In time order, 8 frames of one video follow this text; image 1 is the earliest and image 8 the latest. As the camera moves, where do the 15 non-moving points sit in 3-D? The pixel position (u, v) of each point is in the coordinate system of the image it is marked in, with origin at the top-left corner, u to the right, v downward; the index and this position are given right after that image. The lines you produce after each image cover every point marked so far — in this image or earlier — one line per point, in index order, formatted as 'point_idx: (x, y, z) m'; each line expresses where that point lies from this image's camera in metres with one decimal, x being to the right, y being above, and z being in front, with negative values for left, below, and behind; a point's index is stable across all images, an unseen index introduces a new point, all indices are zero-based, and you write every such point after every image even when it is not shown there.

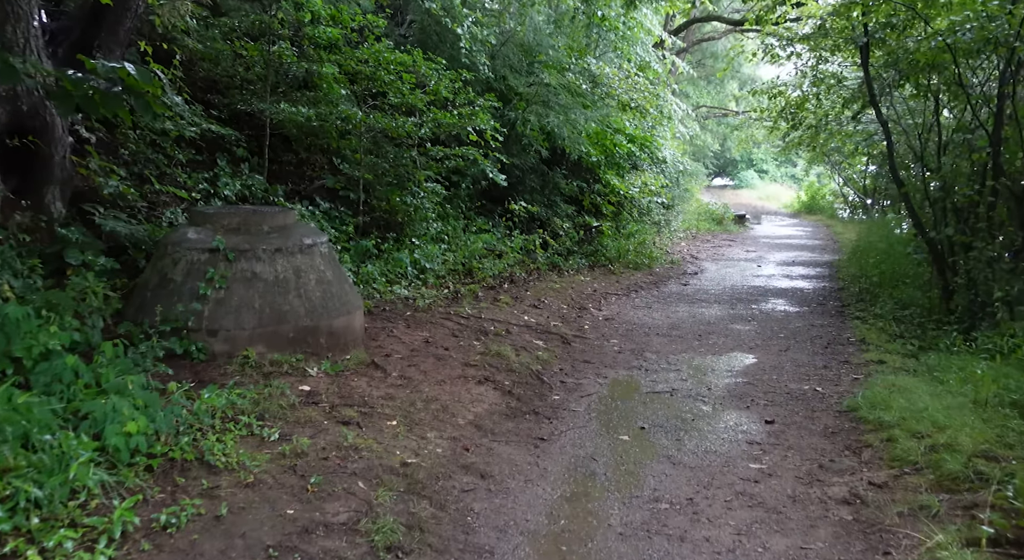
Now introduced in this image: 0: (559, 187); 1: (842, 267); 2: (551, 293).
0: (+0.8, +1.4, +13.3) m
1: (+6.1, +0.2, +15.7) m
2: (+0.4, -0.2, +9.9) m
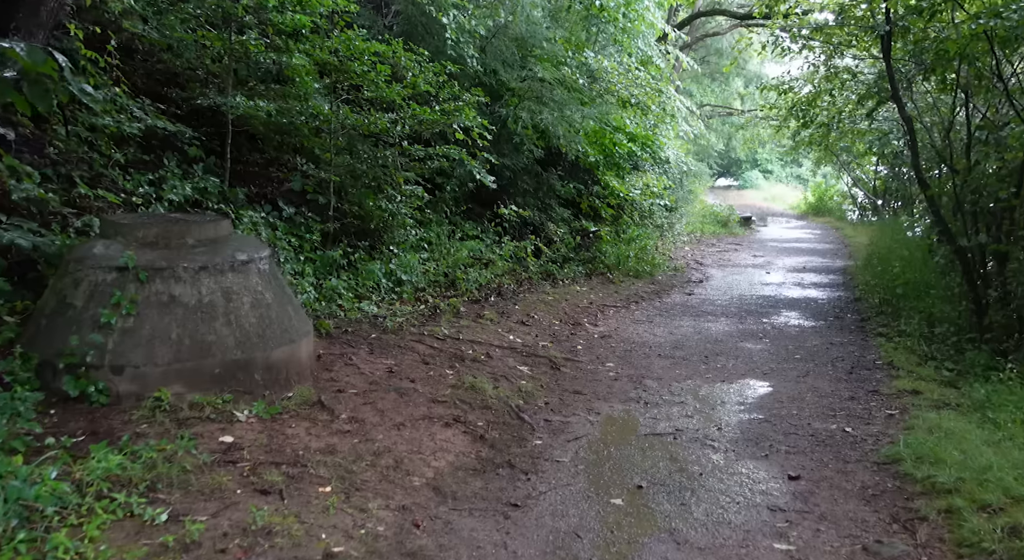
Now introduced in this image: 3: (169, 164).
0: (+0.6, +1.3, +12.4) m
1: (+5.9, +0.1, +14.8) m
2: (+0.3, -0.3, +9.1) m
3: (-2.9, +1.0, +7.2) m
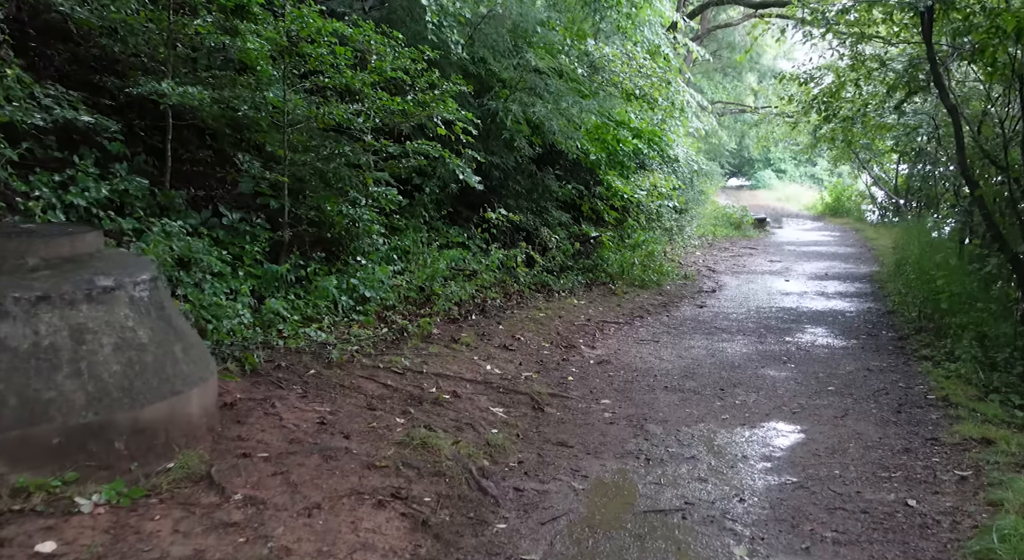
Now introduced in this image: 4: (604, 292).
0: (+0.5, +1.2, +11.3) m
1: (+5.9, 0.0, +13.5) m
2: (+0.2, -0.4, +7.9) m
3: (-3.0, +0.8, +6.1) m
4: (+1.1, -0.2, +10.8) m
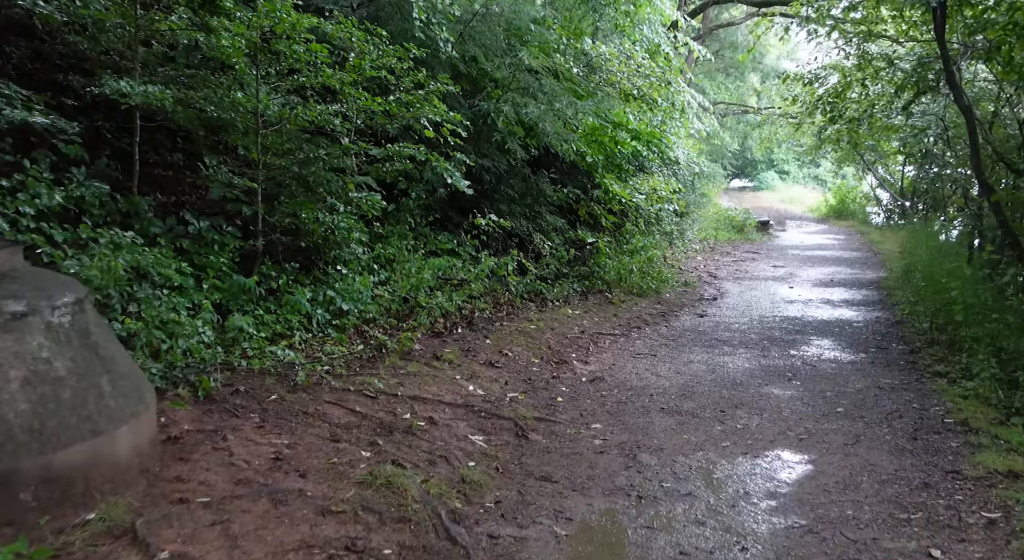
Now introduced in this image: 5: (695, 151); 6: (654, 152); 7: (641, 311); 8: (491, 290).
0: (+0.5, +1.1, +10.8) m
1: (+5.8, -0.1, +13.1) m
2: (+0.1, -0.5, +7.4) m
3: (-3.1, +0.7, +5.7) m
4: (+1.0, -0.3, +10.4) m
5: (+3.9, +2.7, +18.4) m
6: (+2.4, +2.1, +14.5) m
7: (+1.6, -0.4, +10.5) m
8: (-0.2, -0.1, +8.8) m
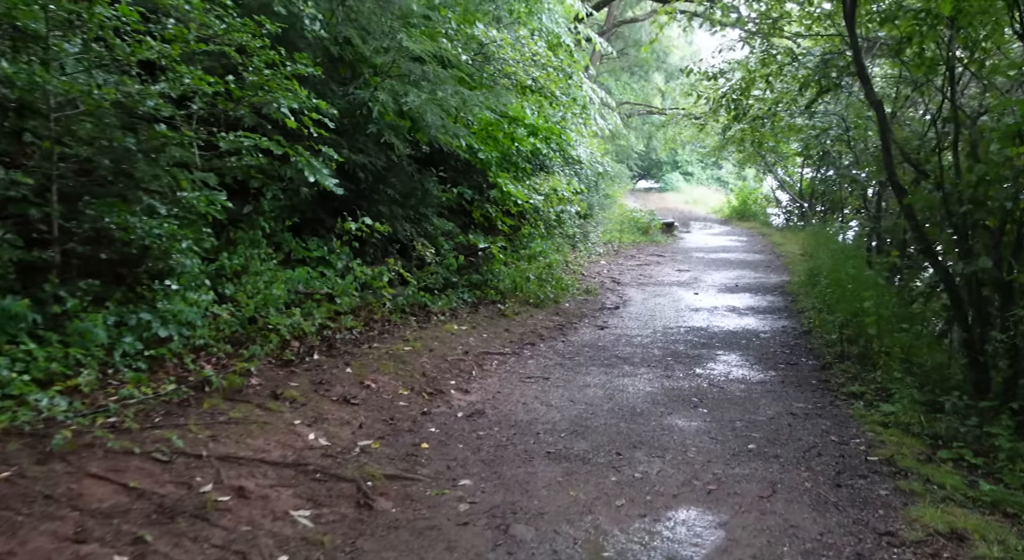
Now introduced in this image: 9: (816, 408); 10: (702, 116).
0: (-0.9, +1.0, +9.8) m
1: (+4.2, -0.2, +12.6) m
2: (-0.9, -0.6, +6.4) m
3: (-3.9, +0.6, +4.3) m
4: (-0.2, -0.4, +9.4) m
5: (+1.8, +2.7, +17.7) m
6: (+0.7, +2.0, +13.6) m
7: (+0.3, -0.5, +9.6) m
8: (-1.3, -0.2, +7.6) m
9: (+2.3, -1.0, +6.5) m
10: (+3.8, +3.3, +17.4) m
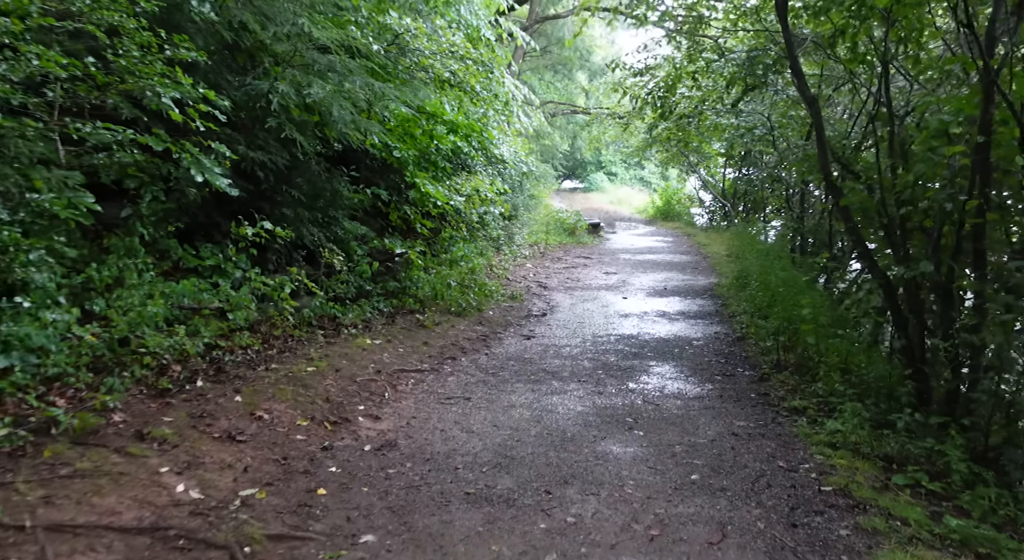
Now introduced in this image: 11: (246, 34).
0: (-1.7, +0.9, +9.0) m
1: (+3.1, -0.3, +12.2) m
2: (-1.5, -0.7, +5.6) m
3: (-4.3, +0.5, +3.3) m
4: (-1.1, -0.5, +8.7) m
5: (+0.2, +2.6, +17.1) m
6: (-0.5, +2.0, +12.9) m
7: (-0.6, -0.6, +8.9) m
8: (-2.0, -0.3, +6.8) m
9: (+1.7, -1.0, +6.0) m
10: (+2.3, +3.3, +17.0) m
11: (-2.5, +2.3, +7.9) m
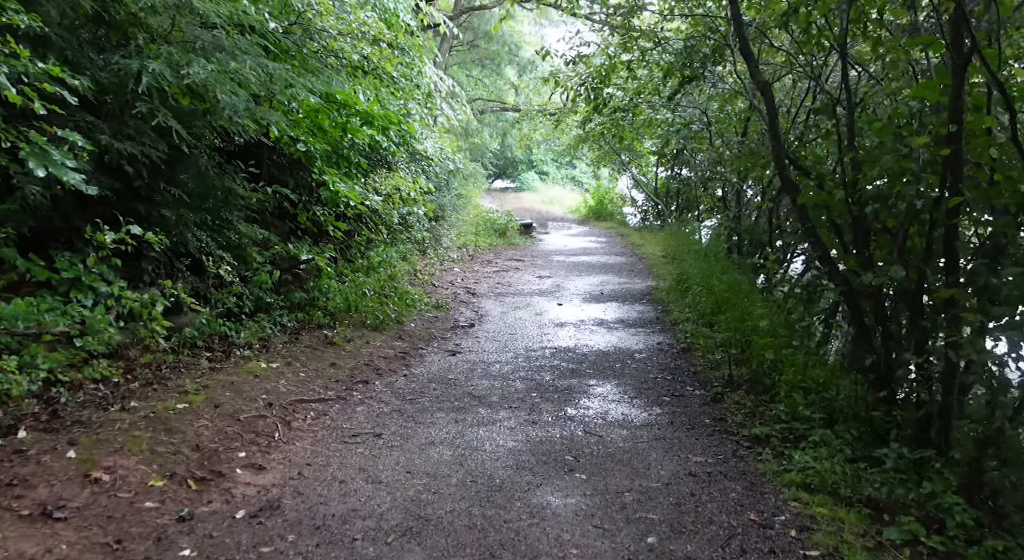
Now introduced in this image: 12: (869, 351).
0: (-2.5, +0.8, +7.9) m
1: (+2.1, -0.3, +11.4) m
2: (-1.9, -0.8, +4.5) m
3: (-4.6, +0.4, +1.9) m
4: (-1.8, -0.6, +7.6) m
5: (-1.2, +2.5, +16.1) m
6: (-1.6, +1.9, +11.9) m
7: (-1.3, -0.7, +7.8) m
8: (-2.5, -0.4, +5.7) m
9: (+1.2, -1.1, +5.1) m
10: (+0.9, +3.2, +16.1) m
11: (-3.1, +2.1, +6.7) m
12: (+2.6, -0.5, +6.3) m
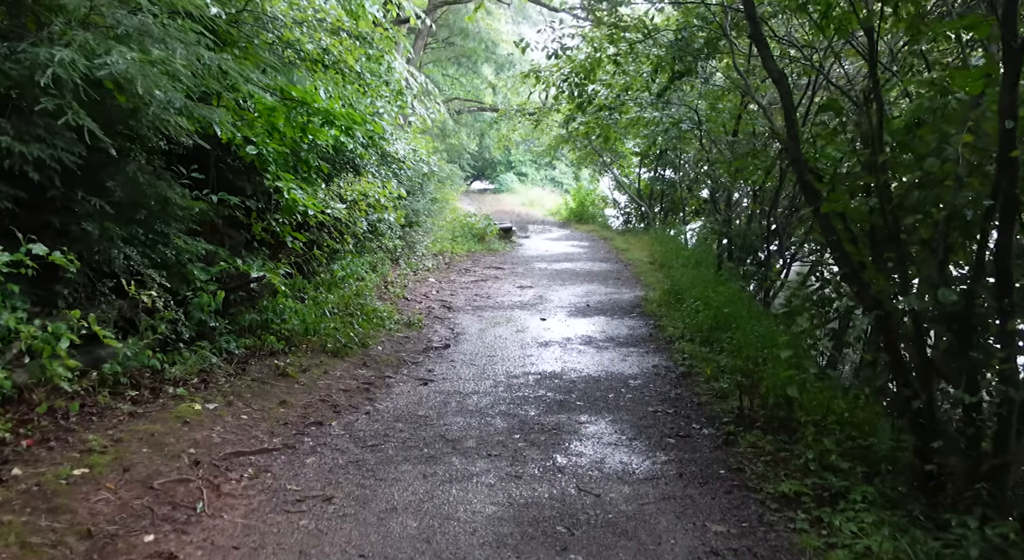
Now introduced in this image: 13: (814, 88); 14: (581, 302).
0: (-2.6, +0.6, +6.8) m
1: (+1.9, -0.5, +10.5) m
2: (-2.0, -1.0, +3.5) m
3: (-4.6, +0.2, +0.9) m
4: (-1.9, -0.7, +6.6) m
5: (-1.6, +2.3, +15.1) m
6: (-1.9, +1.7, +10.9) m
7: (-1.5, -0.8, +6.8) m
8: (-2.6, -0.6, +4.7) m
9: (+1.1, -1.2, +4.2) m
10: (+0.5, +3.0, +15.2) m
11: (-3.3, +2.0, +5.7) m
12: (+2.5, -0.6, +5.4) m
13: (+3.1, +2.0, +8.8) m
14: (+1.0, -0.3, +12.2) m
